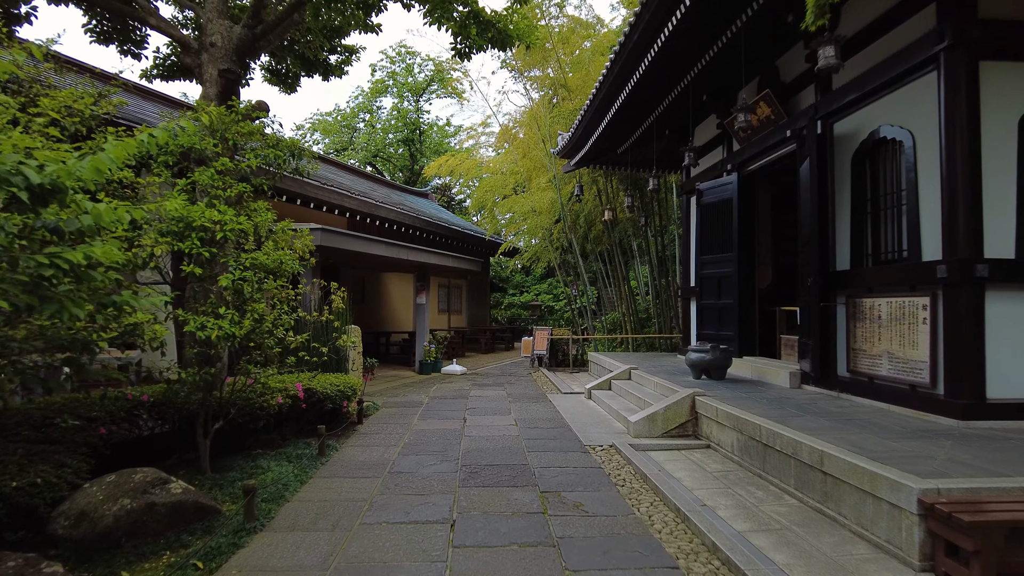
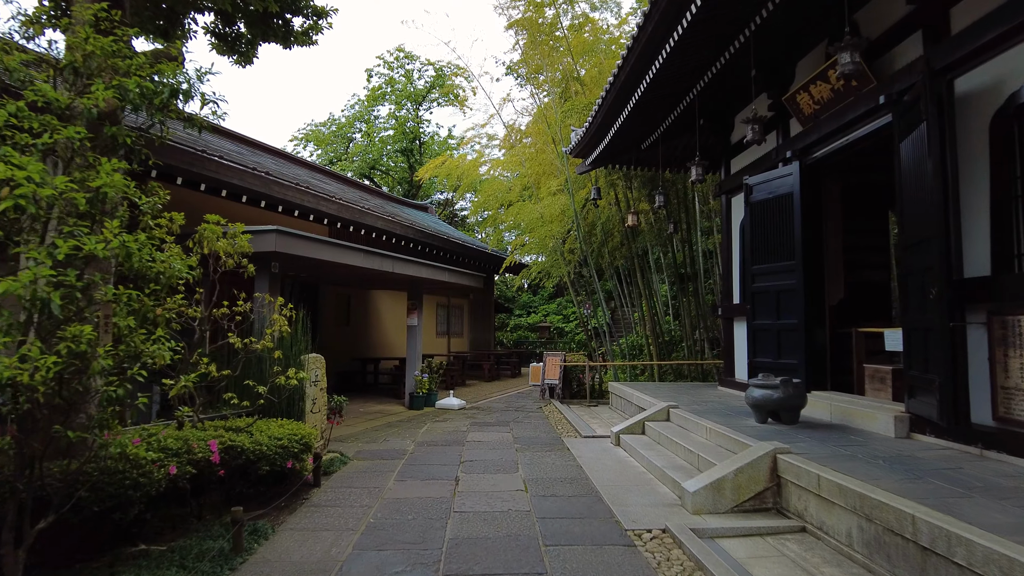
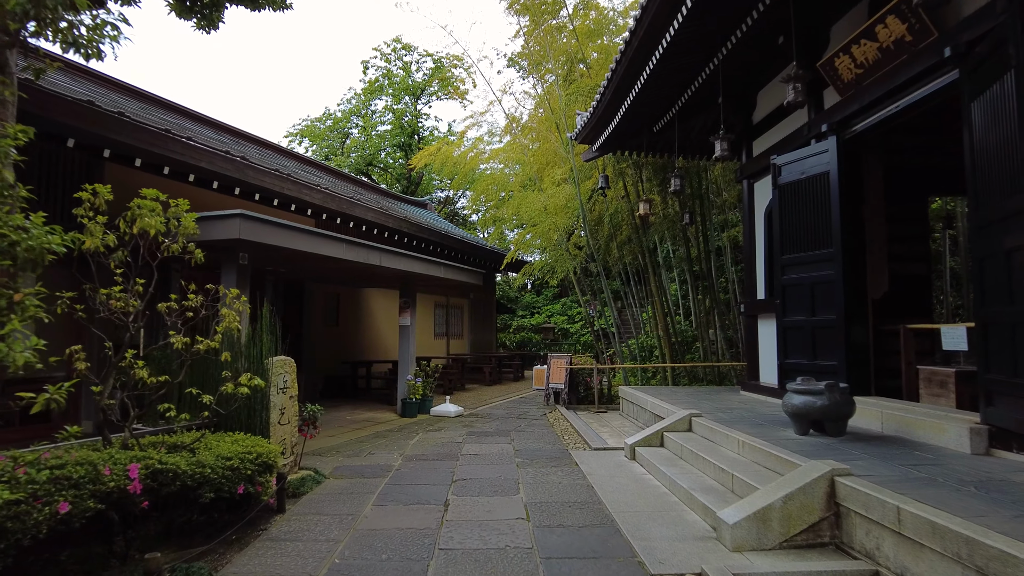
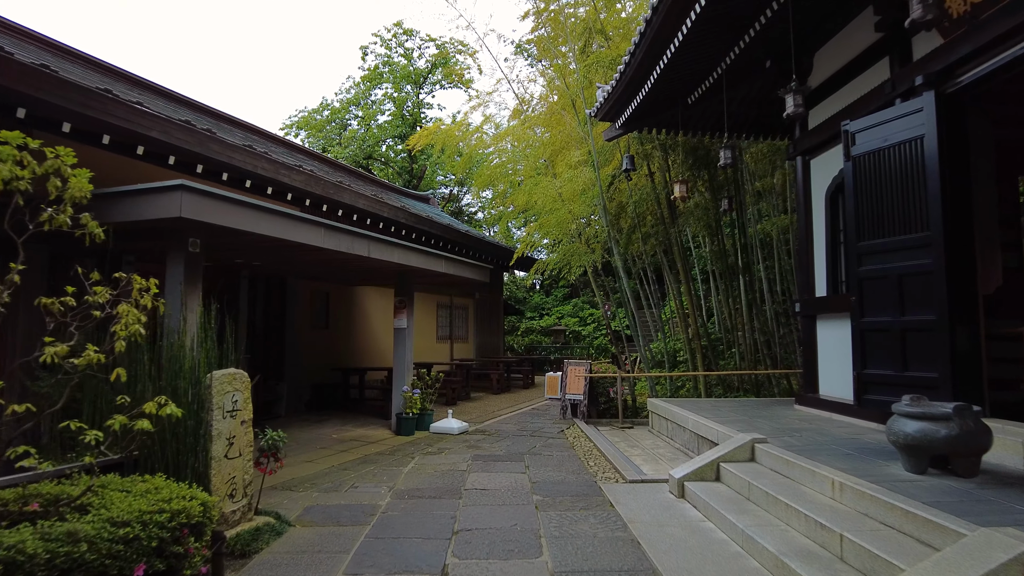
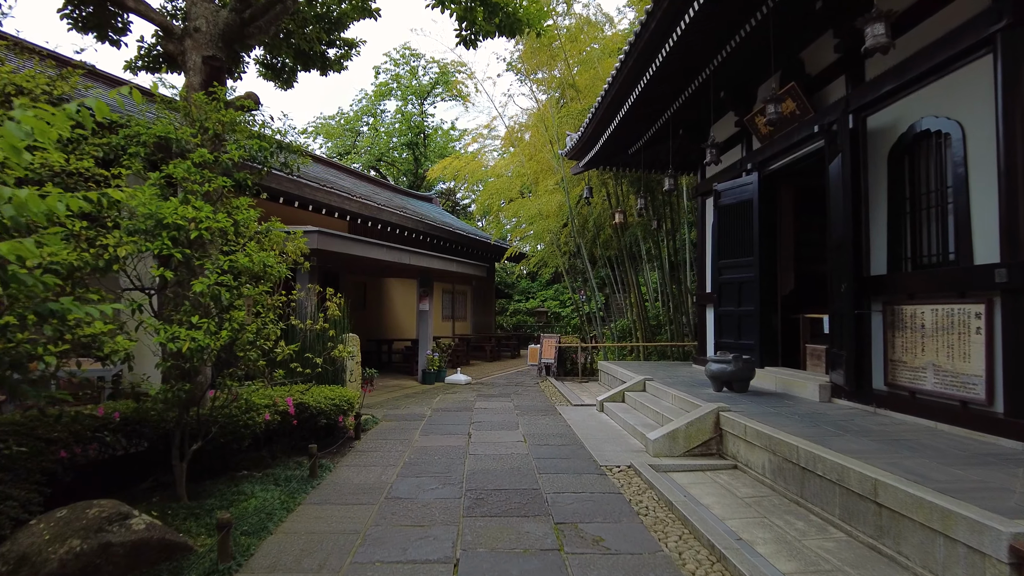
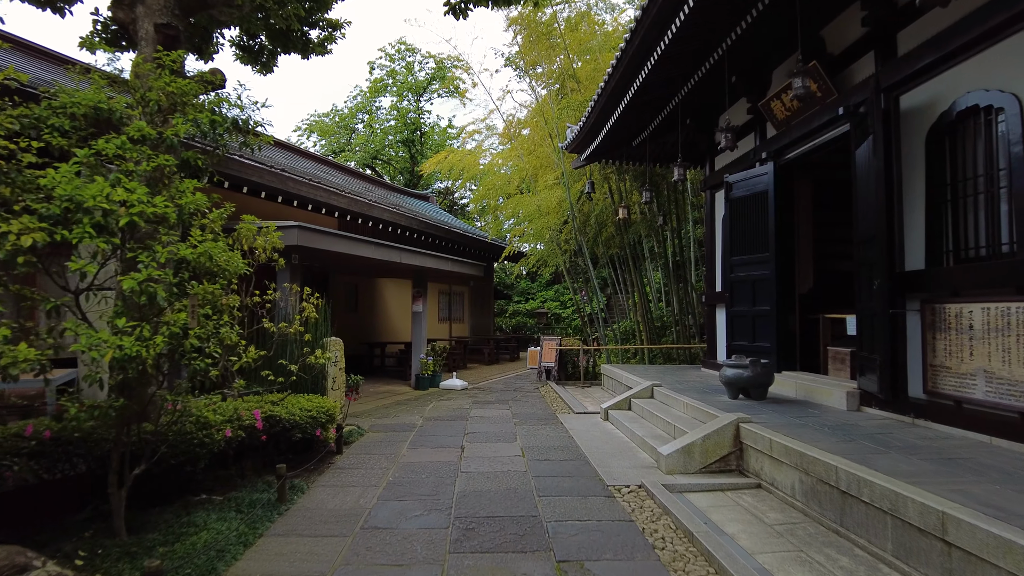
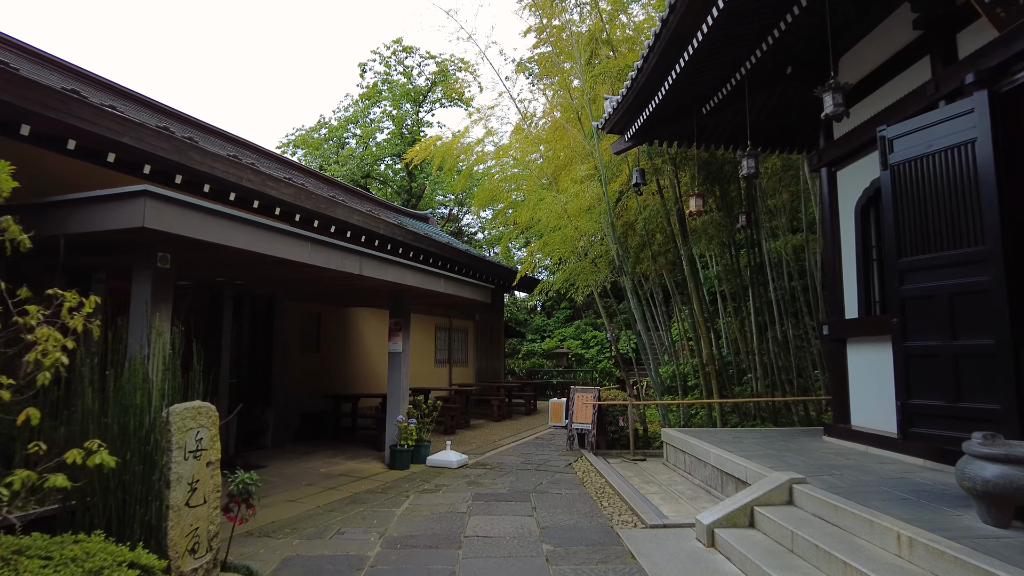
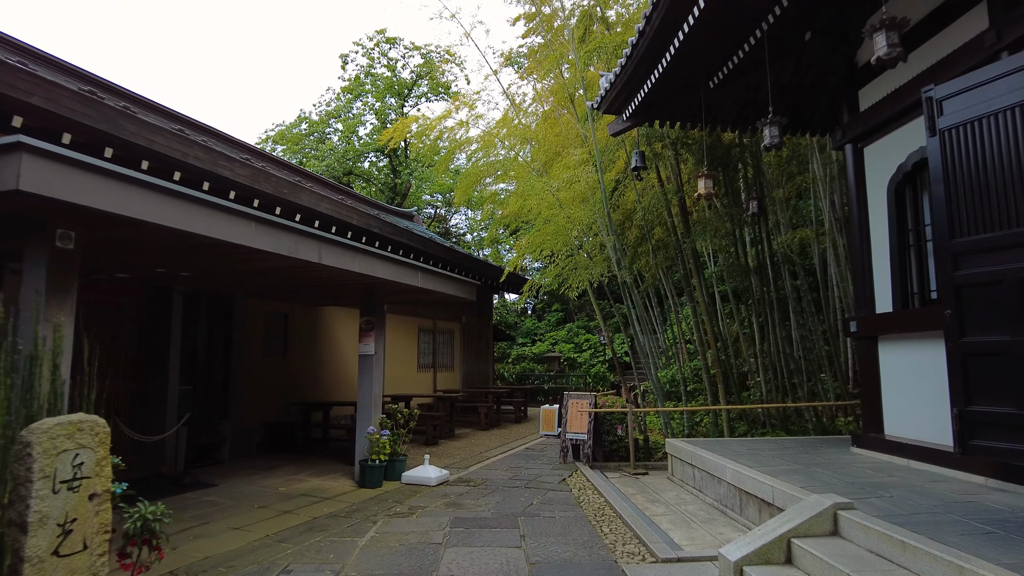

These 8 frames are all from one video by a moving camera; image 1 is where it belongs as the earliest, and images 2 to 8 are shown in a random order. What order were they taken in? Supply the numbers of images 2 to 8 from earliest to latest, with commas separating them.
5, 6, 2, 3, 4, 7, 8
